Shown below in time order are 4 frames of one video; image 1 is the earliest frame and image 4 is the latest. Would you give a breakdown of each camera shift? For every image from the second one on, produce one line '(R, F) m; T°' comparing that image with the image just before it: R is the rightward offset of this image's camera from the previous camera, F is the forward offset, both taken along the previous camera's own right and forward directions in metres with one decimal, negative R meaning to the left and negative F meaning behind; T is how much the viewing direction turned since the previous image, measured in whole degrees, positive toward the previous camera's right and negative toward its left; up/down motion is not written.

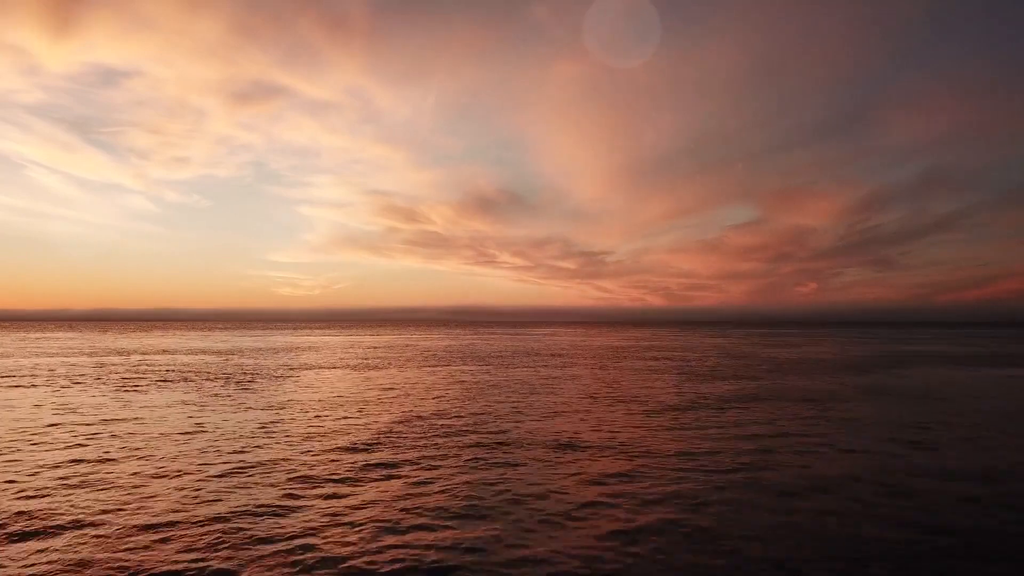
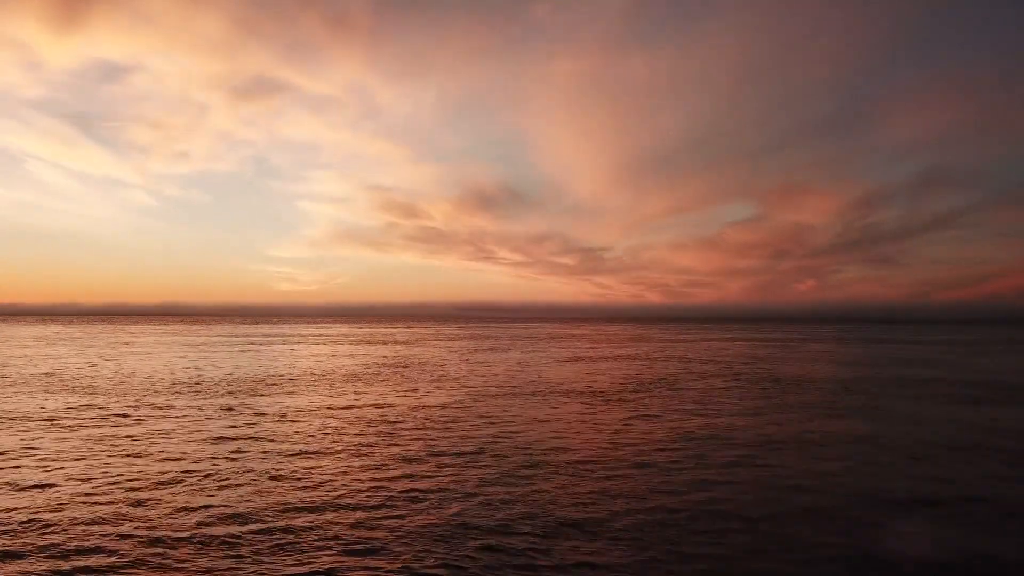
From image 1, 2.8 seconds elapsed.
(-1.2, +2.7) m; 0°
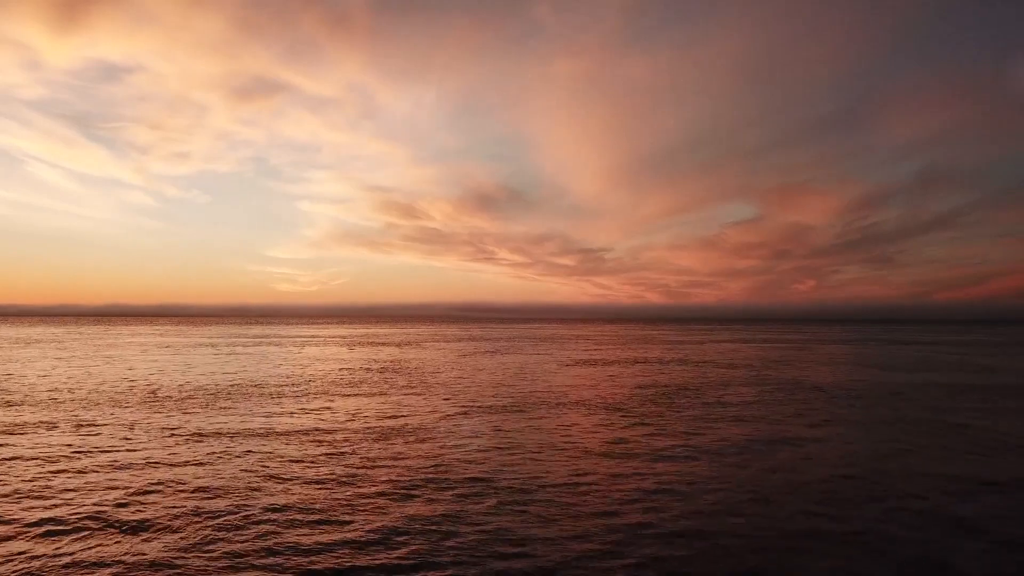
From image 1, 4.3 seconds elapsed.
(-0.1, +5.4) m; 0°
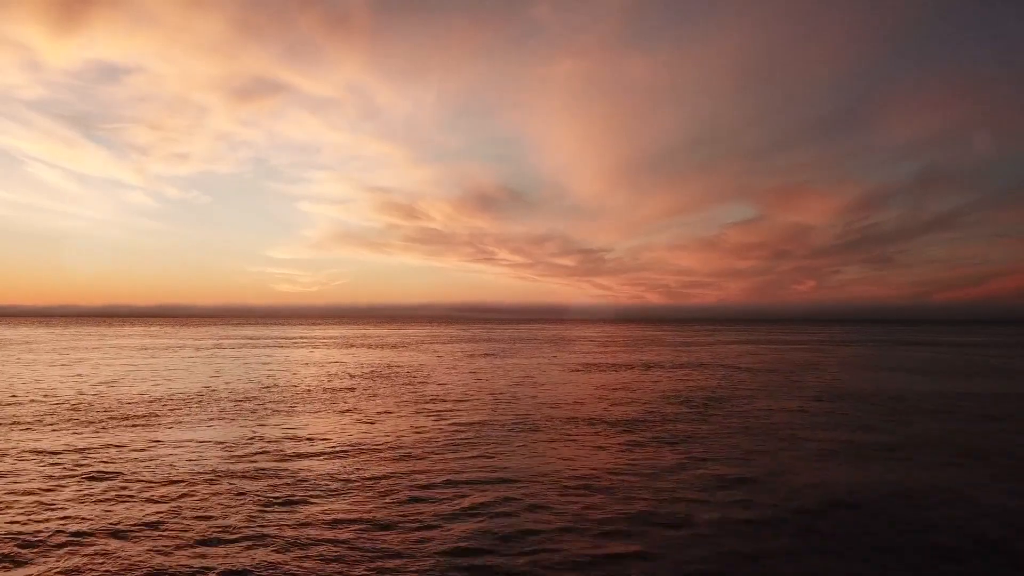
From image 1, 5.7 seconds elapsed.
(-0.1, +6.0) m; 0°
